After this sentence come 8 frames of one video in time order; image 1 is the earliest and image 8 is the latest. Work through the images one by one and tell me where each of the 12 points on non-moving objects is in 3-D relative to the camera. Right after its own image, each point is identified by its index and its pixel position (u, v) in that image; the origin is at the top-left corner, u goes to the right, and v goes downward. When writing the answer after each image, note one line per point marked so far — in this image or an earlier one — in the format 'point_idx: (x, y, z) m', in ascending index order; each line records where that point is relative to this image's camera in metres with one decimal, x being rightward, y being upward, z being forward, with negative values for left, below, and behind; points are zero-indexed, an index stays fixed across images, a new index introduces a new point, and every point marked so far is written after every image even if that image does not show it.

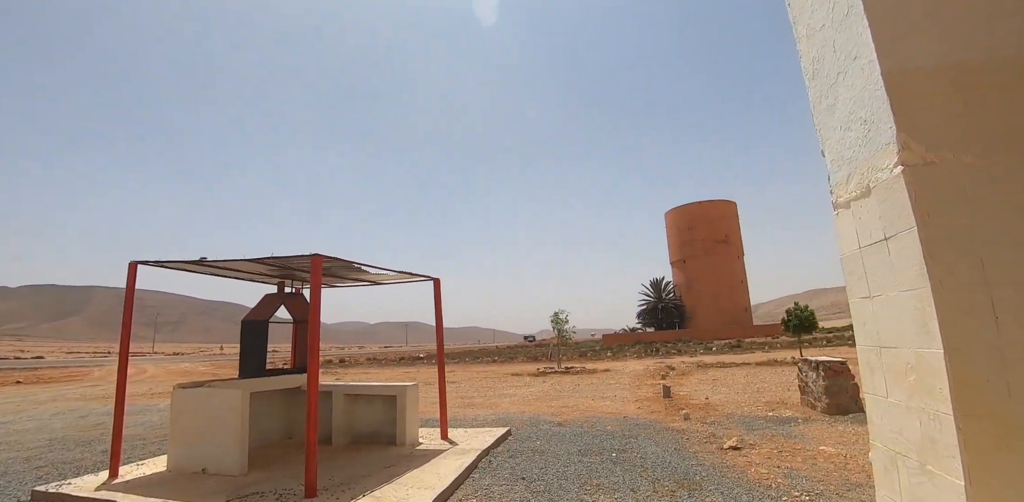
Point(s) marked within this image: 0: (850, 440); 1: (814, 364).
0: (+5.3, -2.9, +8.0) m
1: (+6.4, -2.4, +10.8) m
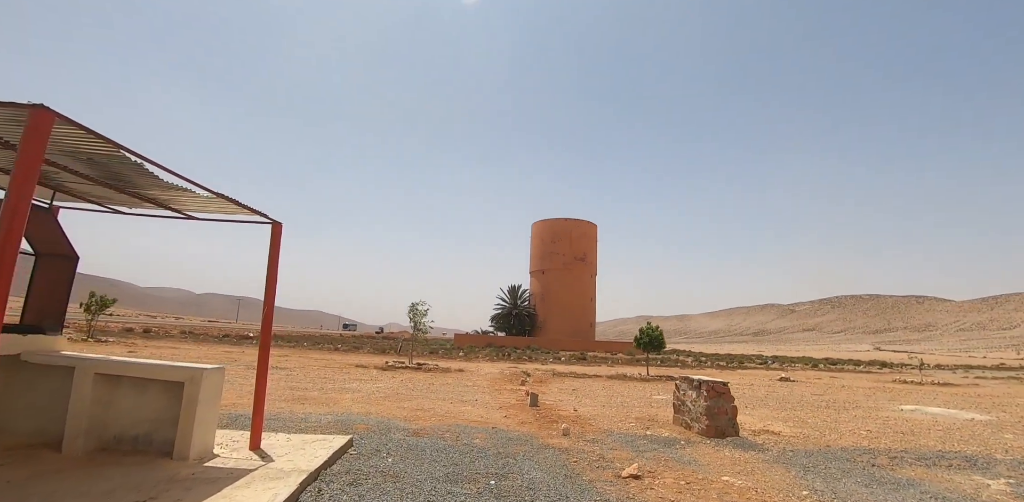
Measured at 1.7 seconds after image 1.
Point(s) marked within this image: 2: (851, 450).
0: (+3.3, -3.1, +7.1) m
1: (+3.6, -2.7, +10.1) m
2: (+6.0, -3.5, +8.9) m
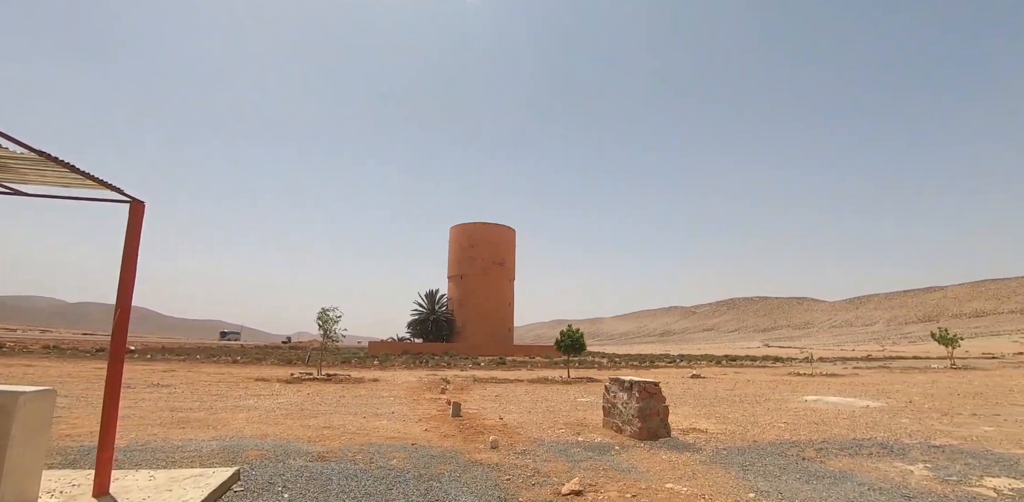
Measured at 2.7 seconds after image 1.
0: (+2.3, -3.0, +6.8) m
1: (+2.1, -2.6, +9.8) m
2: (+4.7, -3.4, +8.9) m
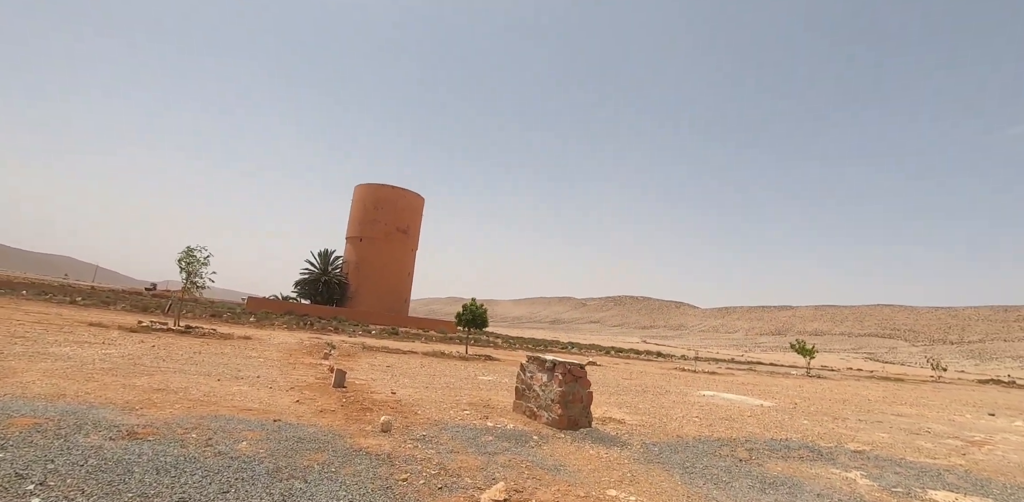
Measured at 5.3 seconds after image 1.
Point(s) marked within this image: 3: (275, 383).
0: (+1.2, -2.5, +5.6) m
1: (+0.5, -1.9, +8.5) m
2: (+3.1, -3.0, +8.1) m
3: (-4.5, -2.5, +9.6) m
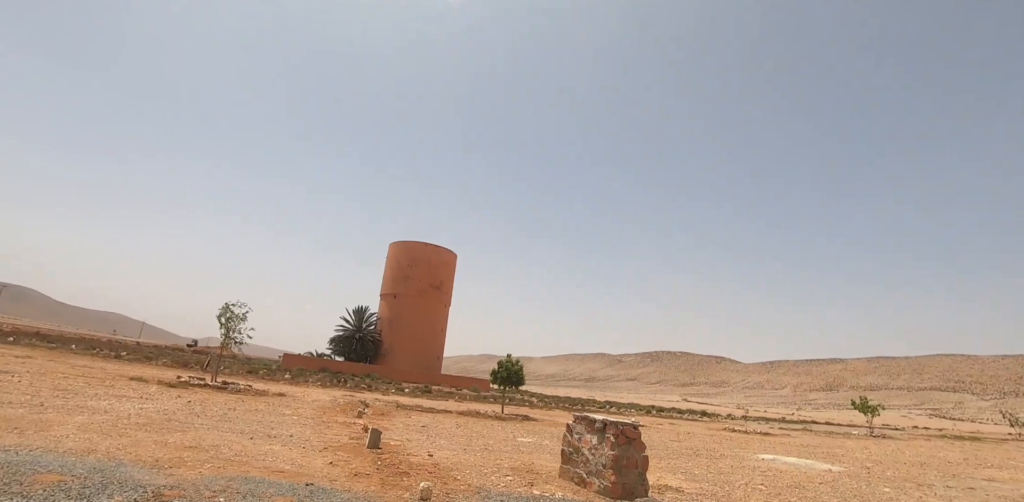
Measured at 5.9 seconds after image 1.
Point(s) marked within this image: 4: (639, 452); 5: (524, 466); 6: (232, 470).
0: (+1.7, -2.9, +4.8) m
1: (+1.2, -2.7, +7.8) m
2: (+3.8, -3.7, +7.2) m
3: (-3.7, -3.5, +9.2) m
4: (+1.9, -3.0, +7.5) m
5: (+0.2, -3.9, +9.1) m
6: (-3.4, -2.7, +6.2) m
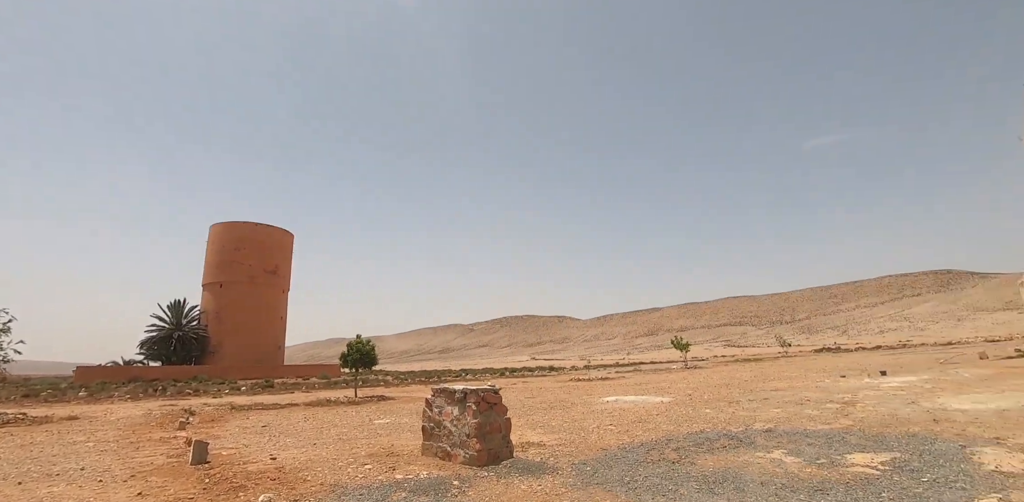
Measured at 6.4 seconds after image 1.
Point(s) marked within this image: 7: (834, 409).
0: (+0.5, -2.5, +4.8) m
1: (-0.9, -2.1, +7.5) m
2: (+1.8, -3.0, +7.7) m
3: (-5.9, -3.3, +7.4) m
4: (-0.2, -2.4, +7.4) m
5: (-2.2, -3.4, +8.5) m
6: (-4.8, -2.6, +4.6) m
7: (+7.0, -3.5, +11.0) m
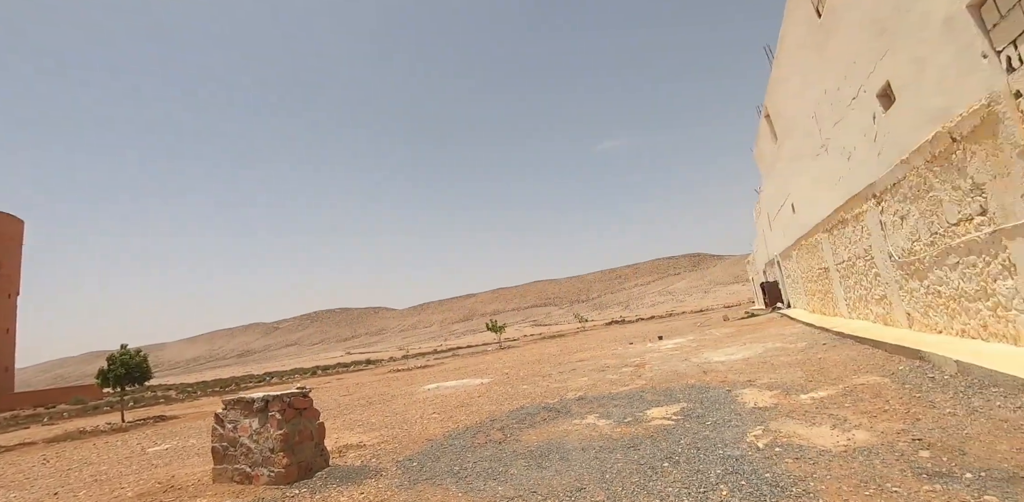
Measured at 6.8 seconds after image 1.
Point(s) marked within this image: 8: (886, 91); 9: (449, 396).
0: (-1.0, -2.3, +4.4) m
1: (-3.3, -2.0, +6.4) m
2: (-0.8, -2.8, +7.5) m
3: (-7.9, -3.2, +4.5) m
4: (-2.6, -2.2, +6.5) m
5: (-4.8, -3.2, +6.9) m
6: (-5.9, -2.6, +2.3) m
7: (+2.9, -3.0, +12.4) m
8: (+6.7, +2.8, +9.0) m
9: (-1.7, -3.8, +13.3) m
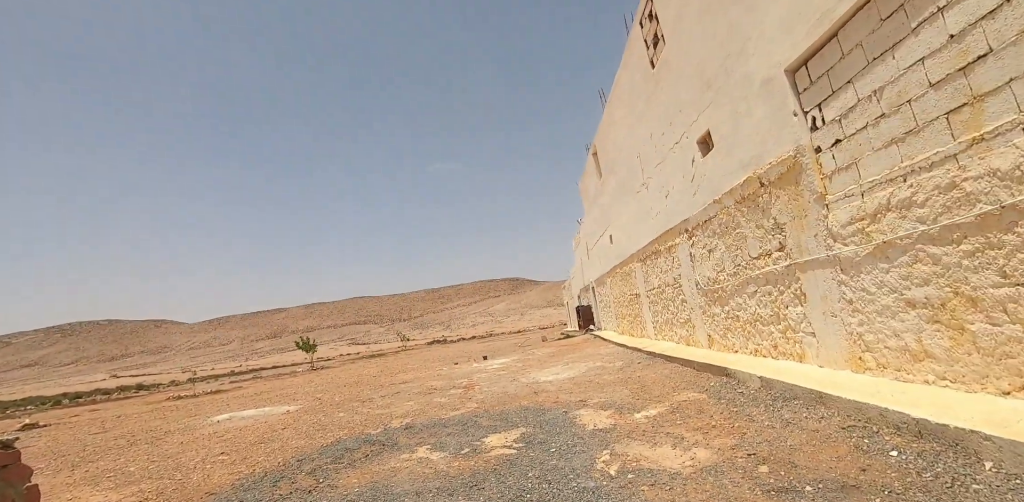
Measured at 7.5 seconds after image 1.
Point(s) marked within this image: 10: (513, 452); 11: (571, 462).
0: (-2.2, -2.2, +2.9) m
1: (-4.9, -1.8, +4.1) m
2: (-3.0, -2.8, +5.9) m
3: (-8.8, -2.6, +0.7) m
4: (-4.3, -2.0, +4.4) m
5: (-6.6, -2.9, +4.0) m
6: (-6.1, -2.1, -0.7) m
7: (-1.2, -3.3, +11.8) m
8: (+3.8, +2.3, +10.0) m
9: (-5.9, -3.9, +11.0) m
10: (0.0, -2.4, +6.0) m
11: (+0.6, -2.2, +5.1) m
